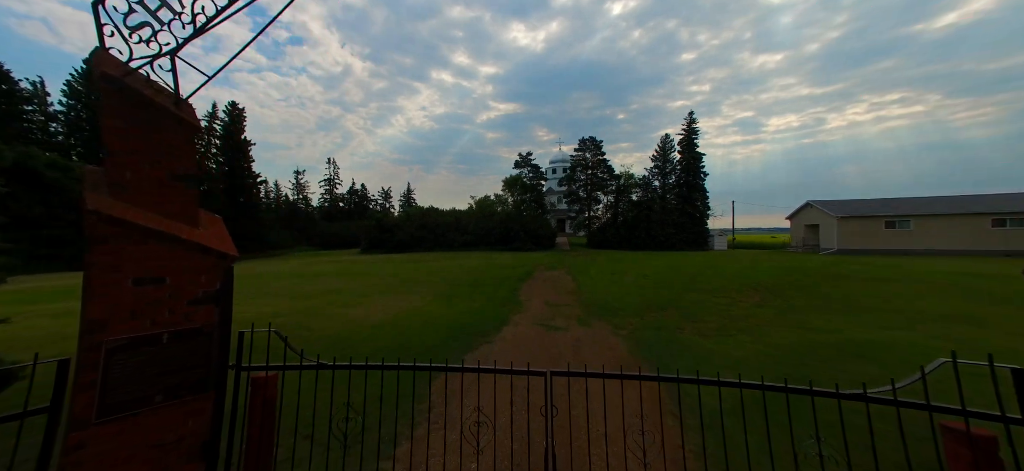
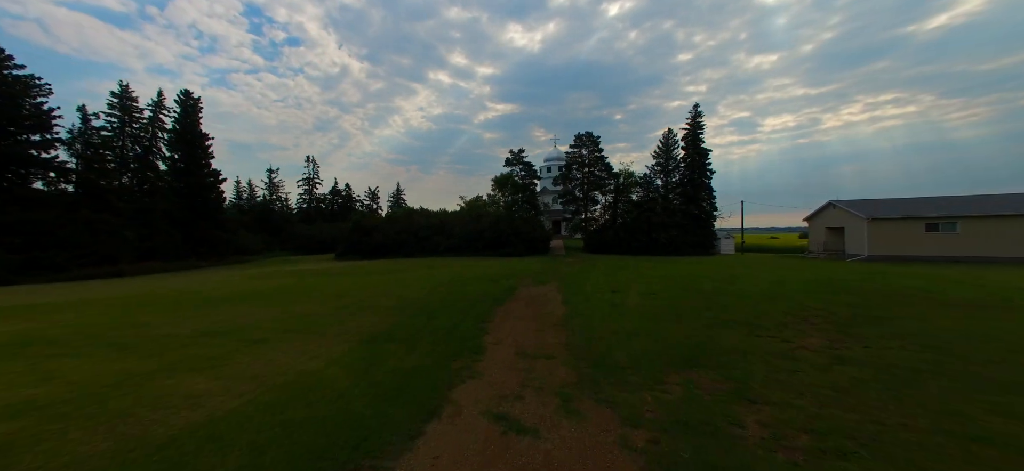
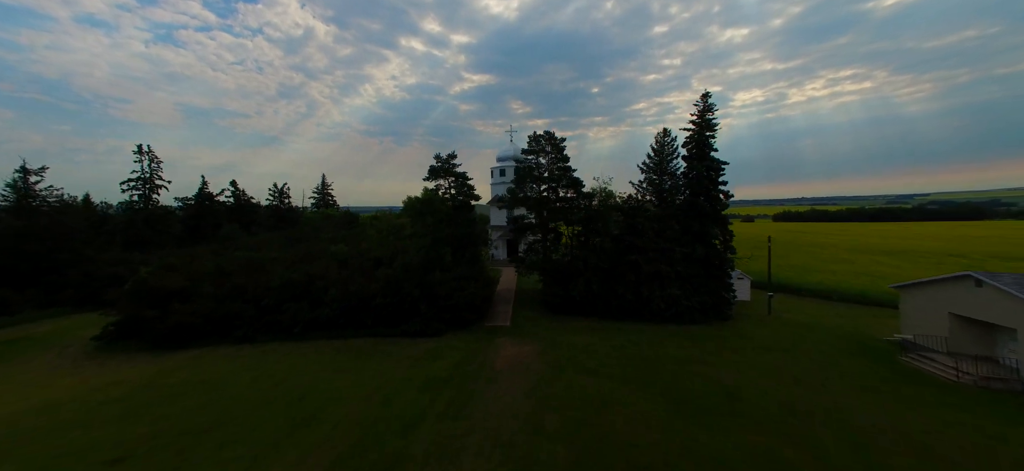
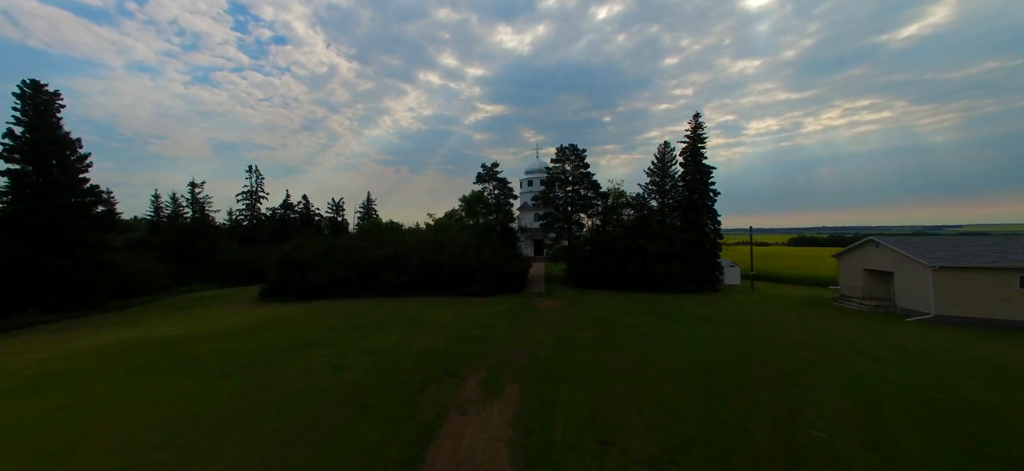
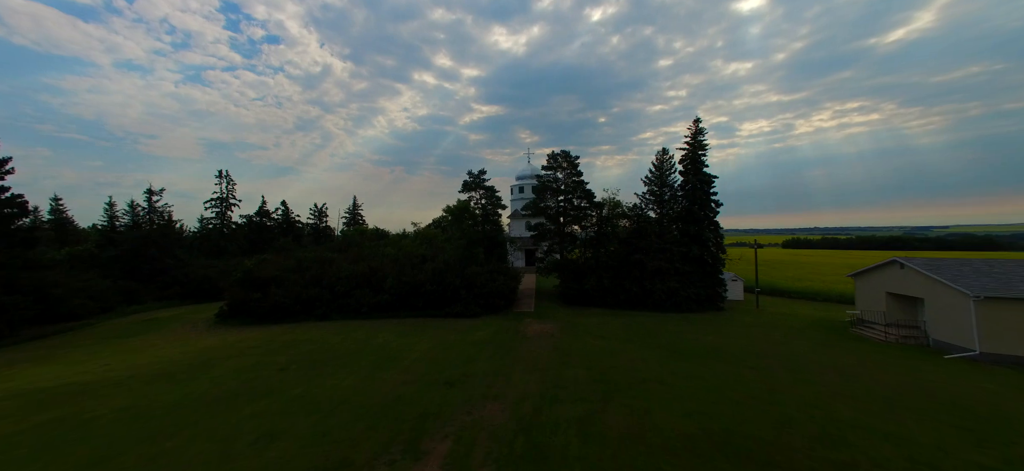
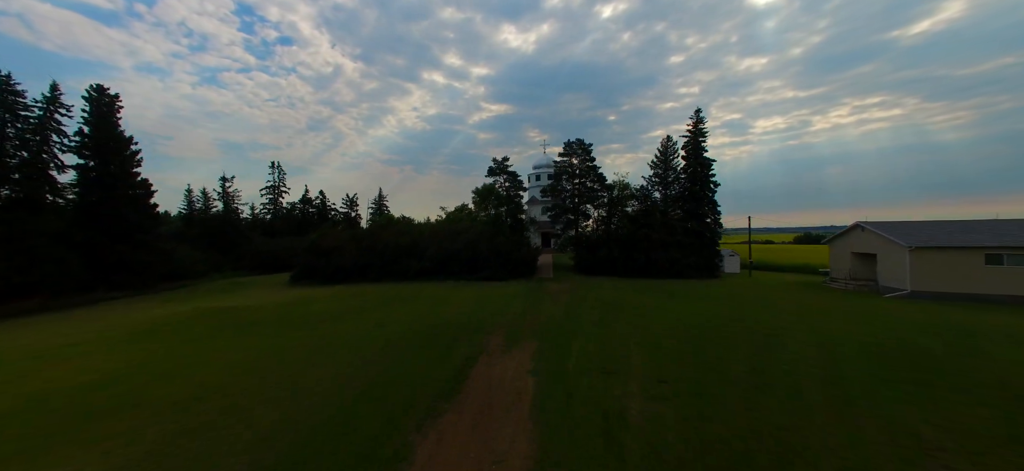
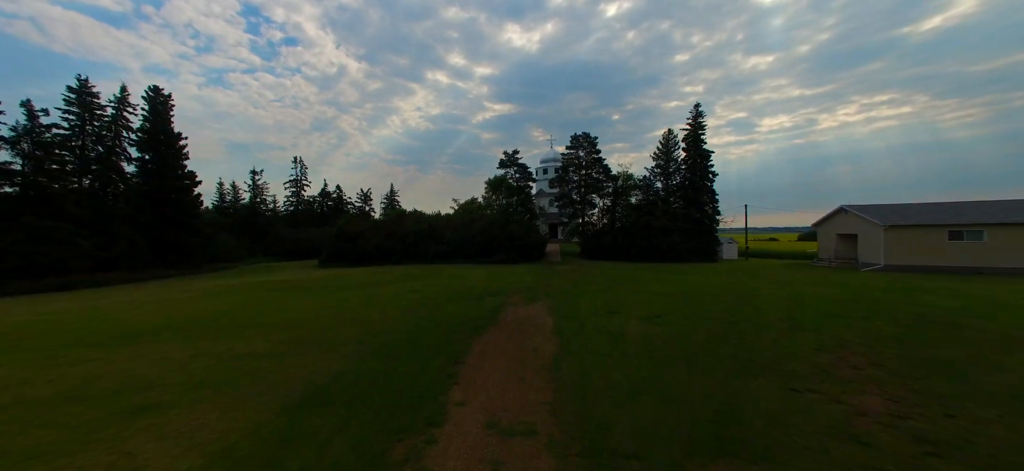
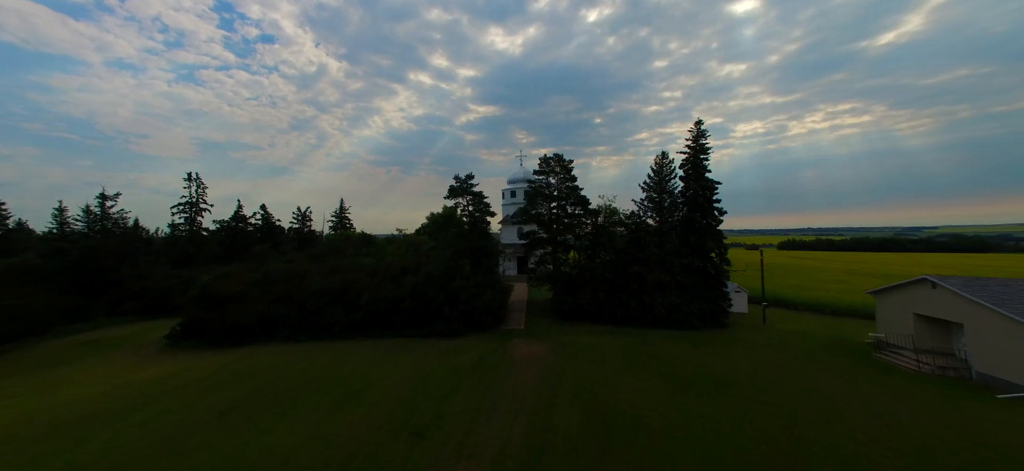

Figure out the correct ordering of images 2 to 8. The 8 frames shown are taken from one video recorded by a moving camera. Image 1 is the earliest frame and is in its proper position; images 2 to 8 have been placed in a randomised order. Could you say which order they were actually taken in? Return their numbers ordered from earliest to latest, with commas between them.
2, 7, 6, 4, 5, 8, 3
